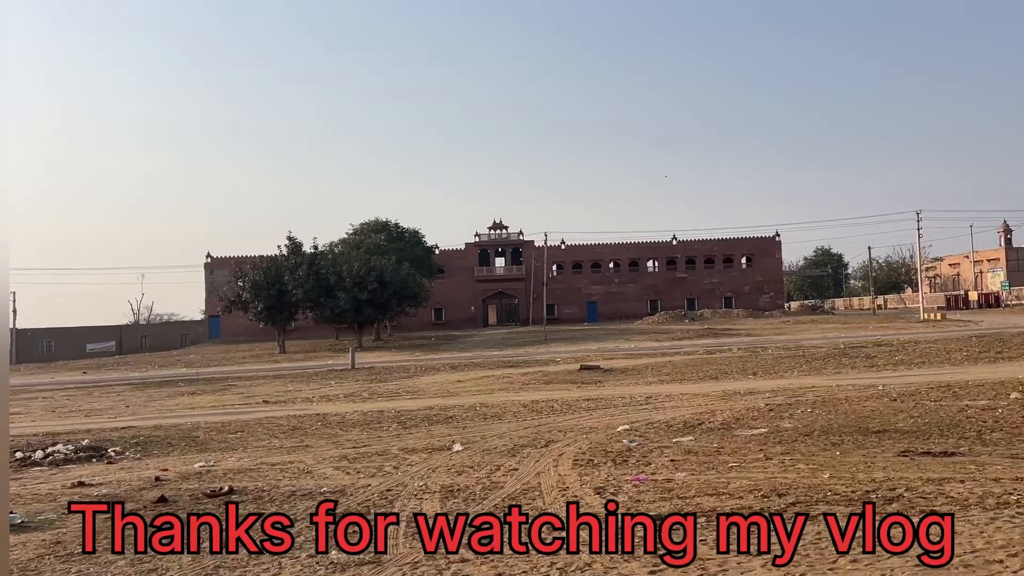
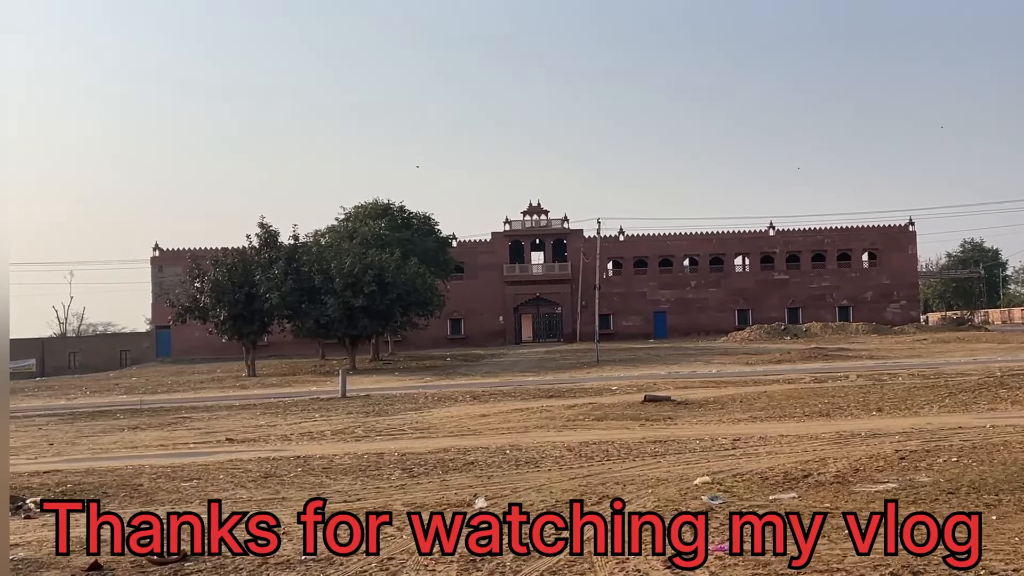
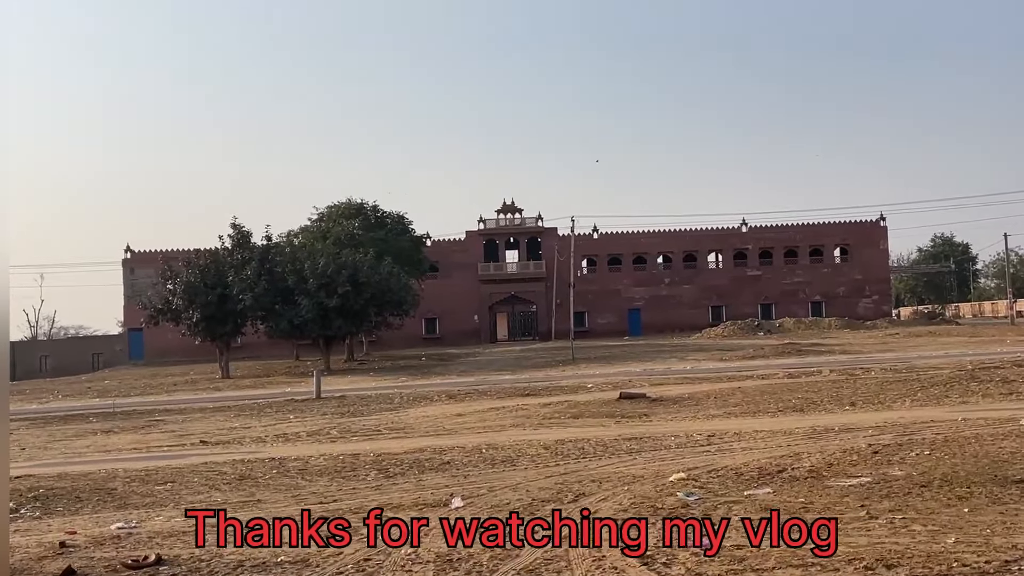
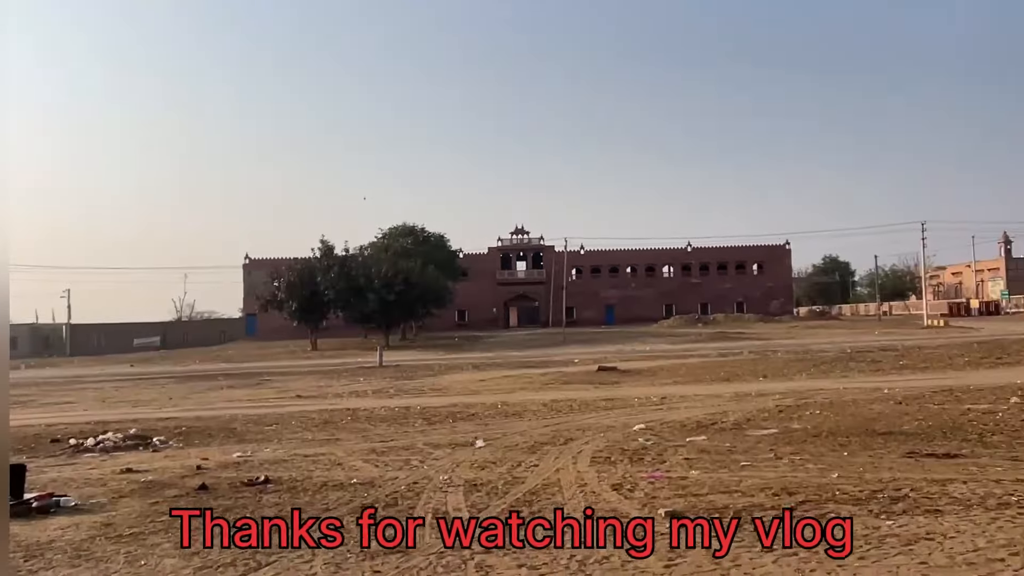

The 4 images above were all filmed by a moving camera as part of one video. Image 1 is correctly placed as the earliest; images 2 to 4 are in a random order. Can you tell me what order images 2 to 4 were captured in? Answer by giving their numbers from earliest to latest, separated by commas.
3, 2, 4
